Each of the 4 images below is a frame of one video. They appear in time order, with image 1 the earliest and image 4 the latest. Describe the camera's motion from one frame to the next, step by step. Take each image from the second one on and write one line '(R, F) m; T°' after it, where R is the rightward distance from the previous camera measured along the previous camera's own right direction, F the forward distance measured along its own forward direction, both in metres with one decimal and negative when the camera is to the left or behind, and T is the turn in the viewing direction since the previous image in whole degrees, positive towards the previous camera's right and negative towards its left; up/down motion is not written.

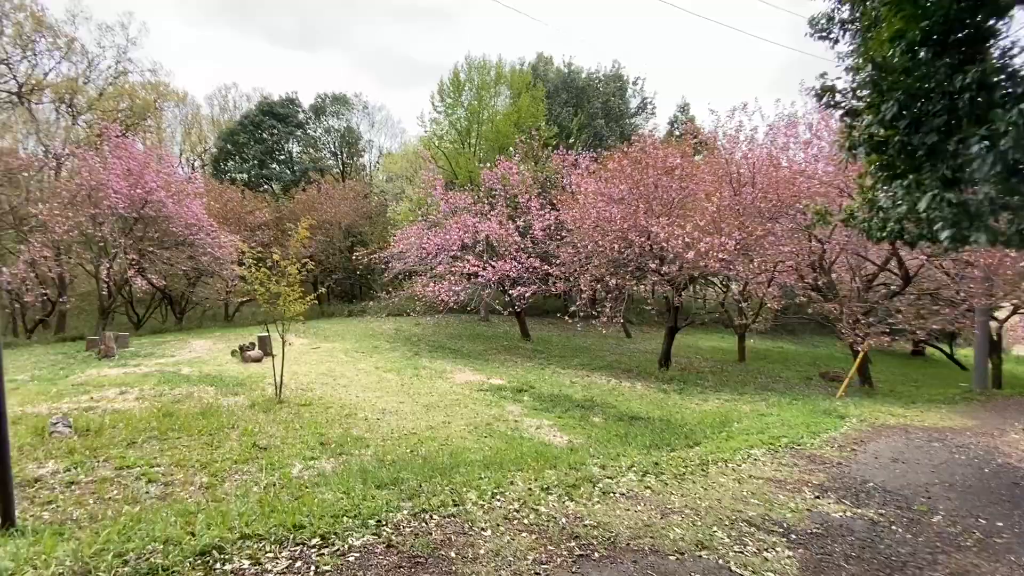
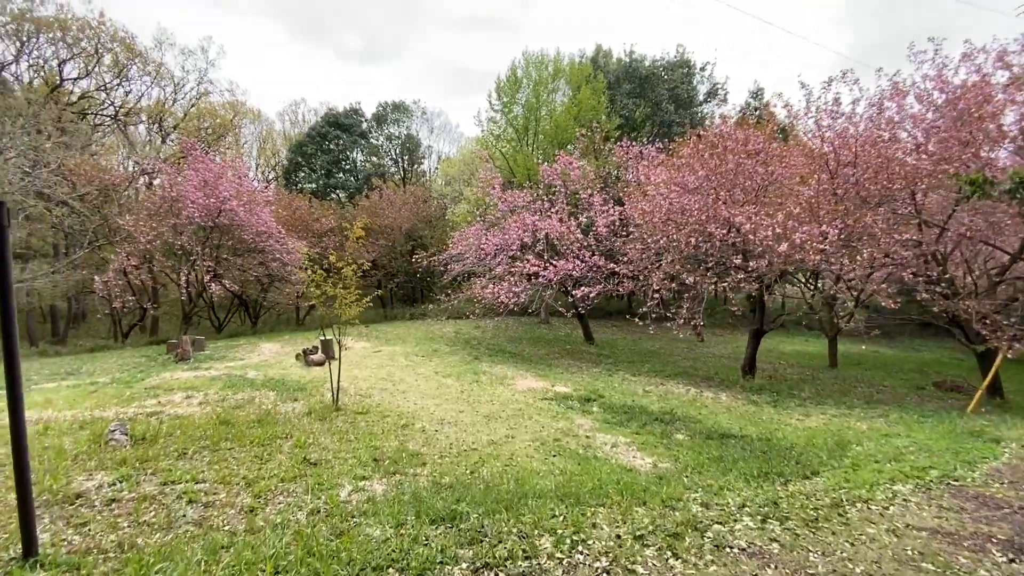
(-0.1, +0.7) m; -7°
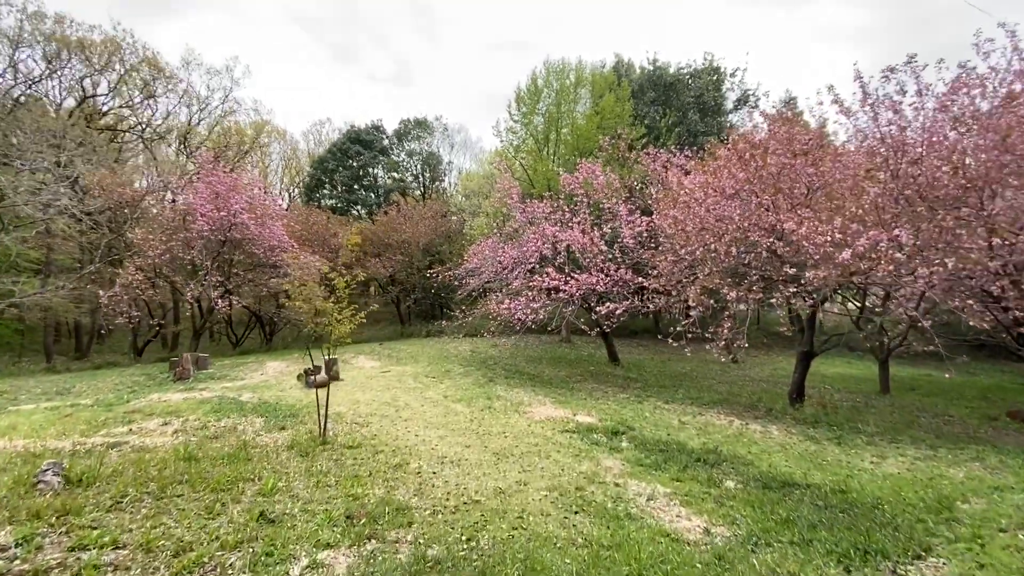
(+0.1, +0.9) m; -3°
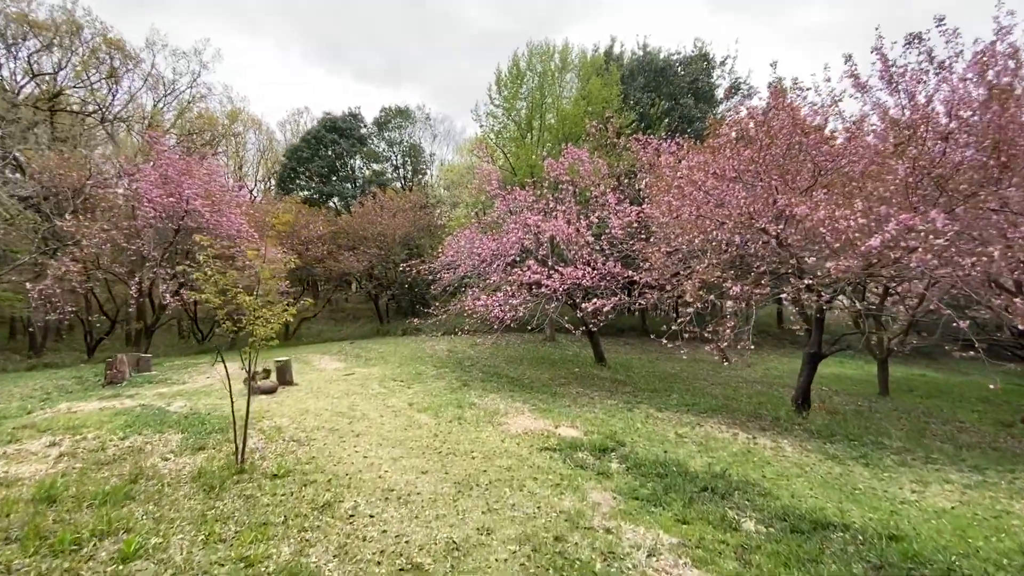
(+0.2, +1.1) m; +2°
